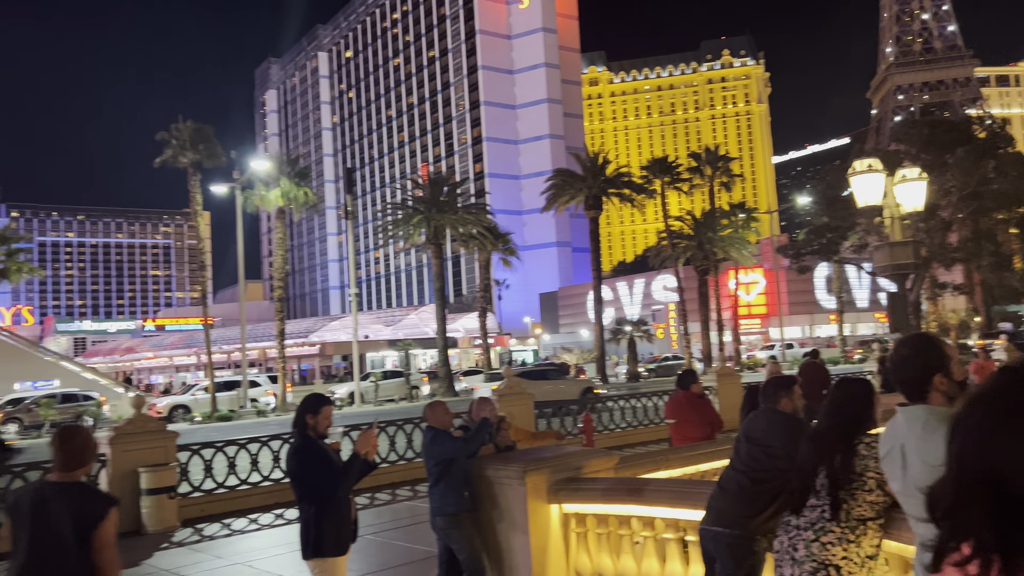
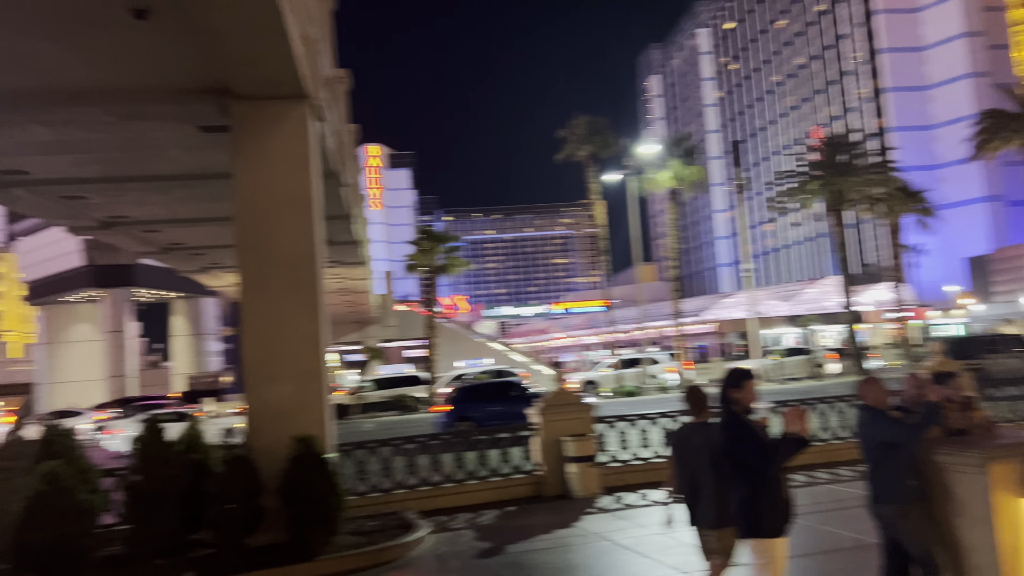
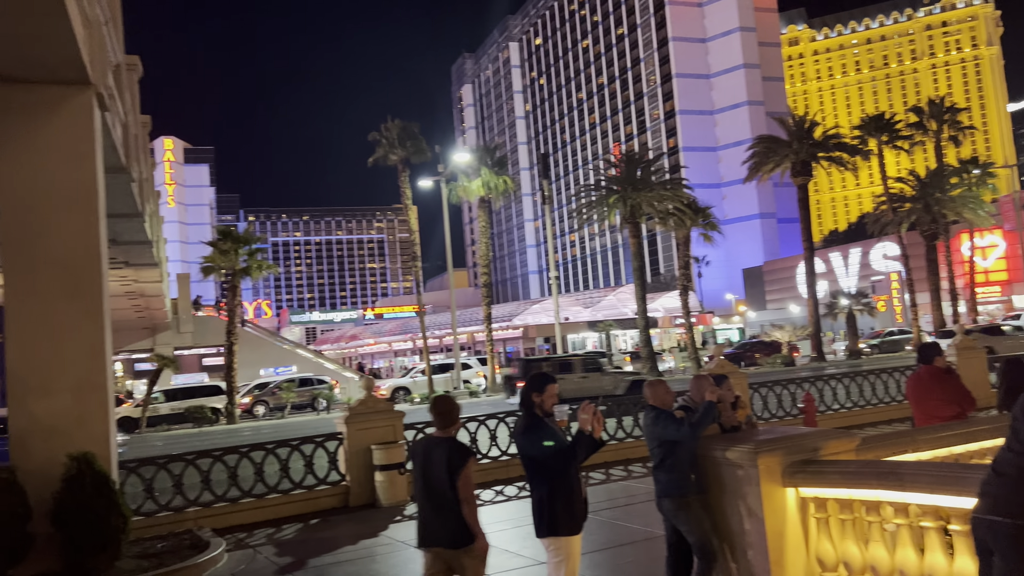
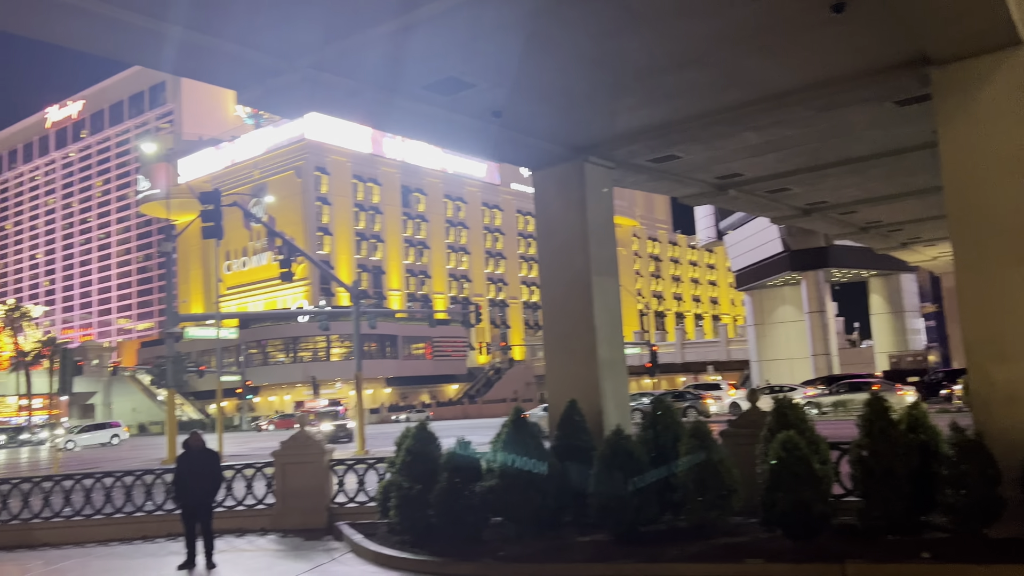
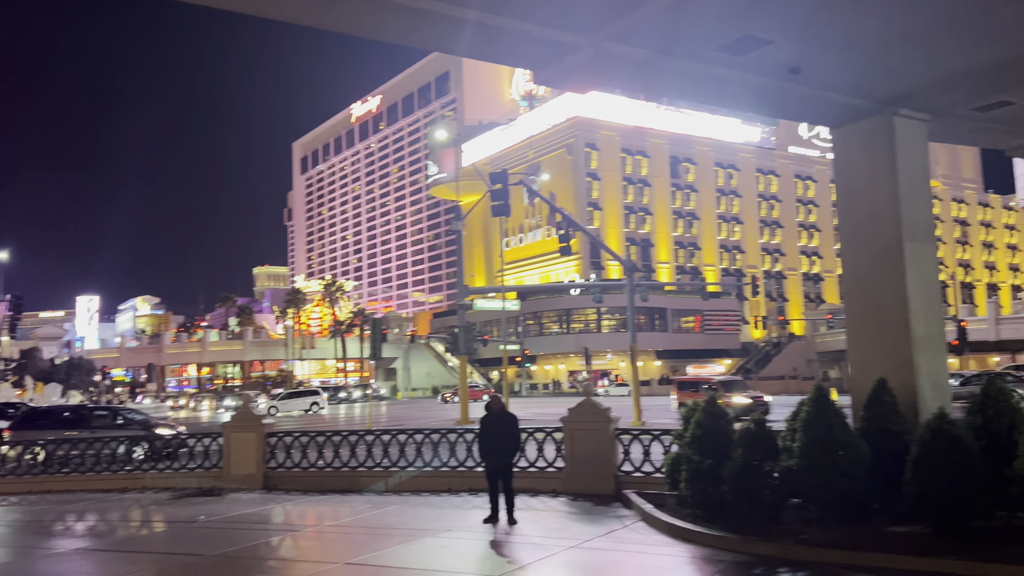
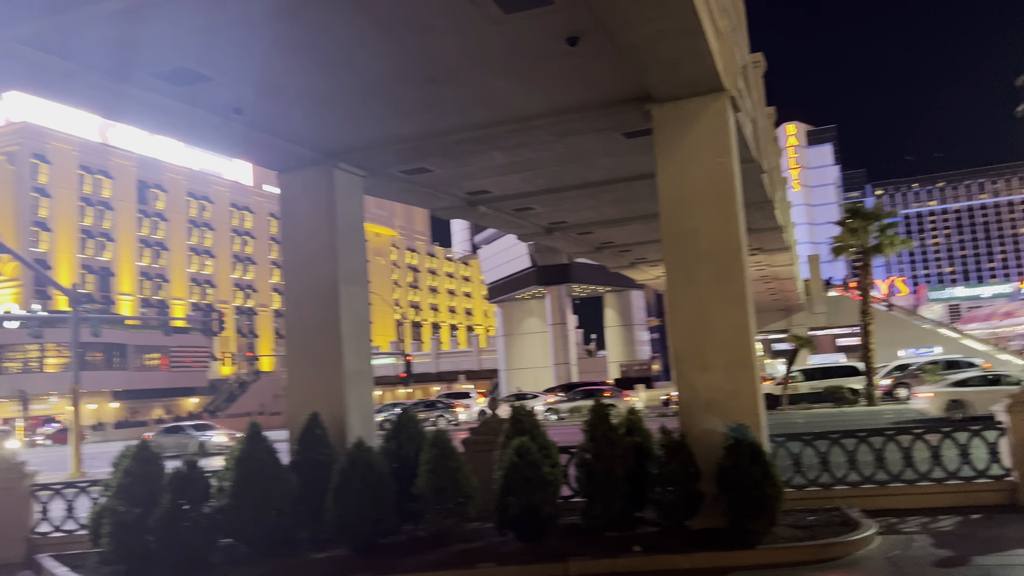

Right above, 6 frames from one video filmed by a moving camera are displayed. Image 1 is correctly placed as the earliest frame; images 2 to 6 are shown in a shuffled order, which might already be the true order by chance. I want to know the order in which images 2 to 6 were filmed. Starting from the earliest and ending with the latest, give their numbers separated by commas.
3, 2, 6, 4, 5
